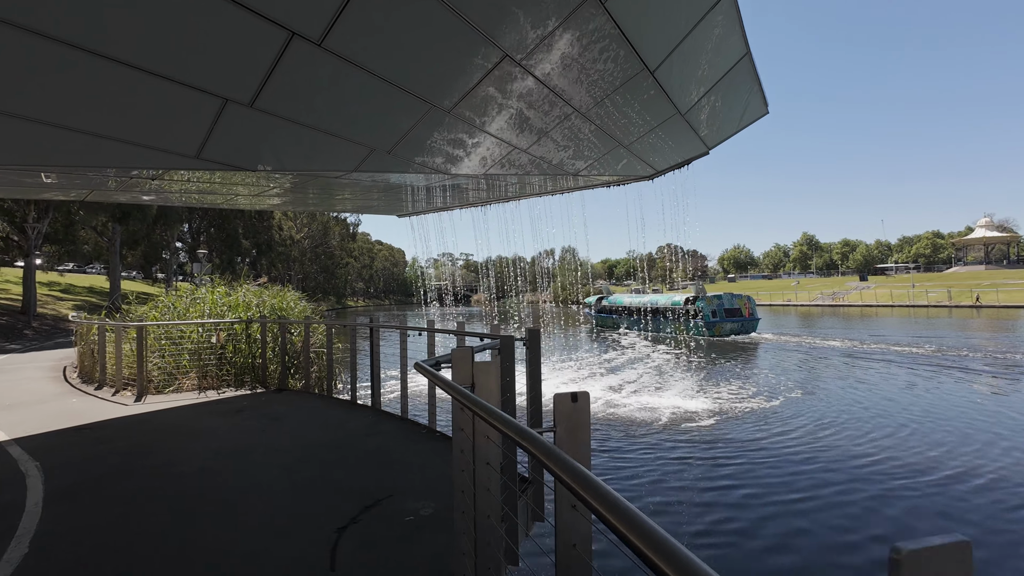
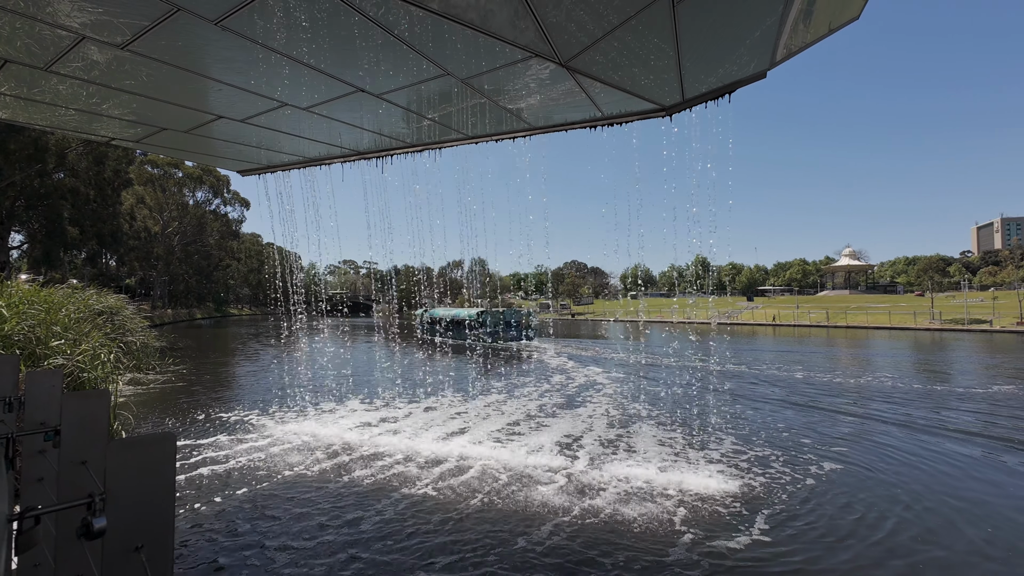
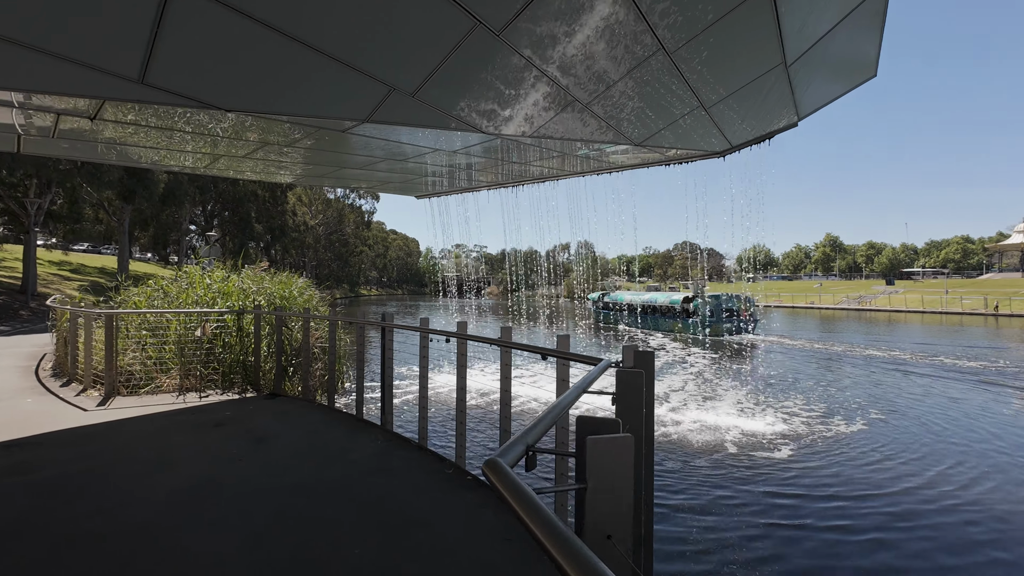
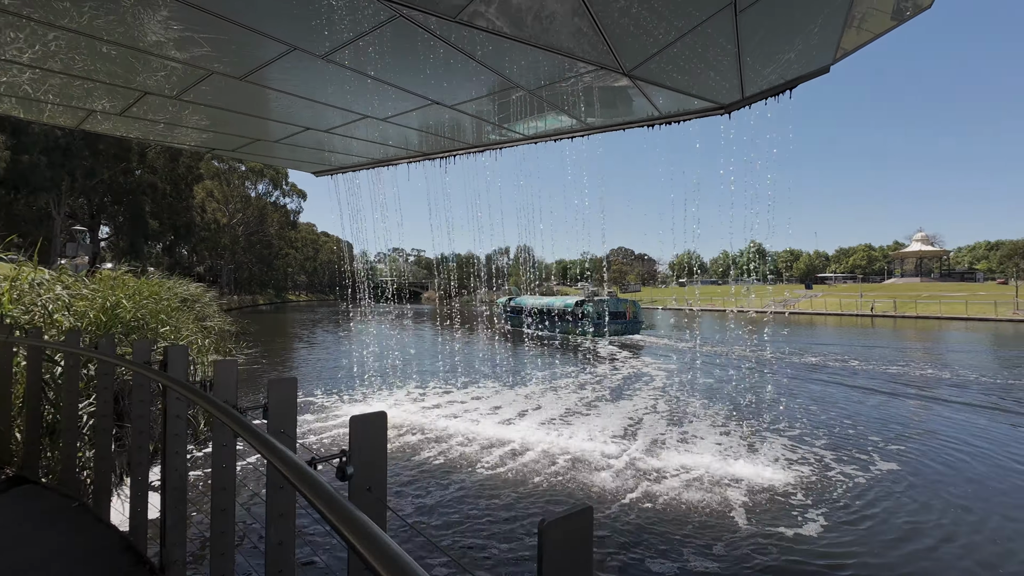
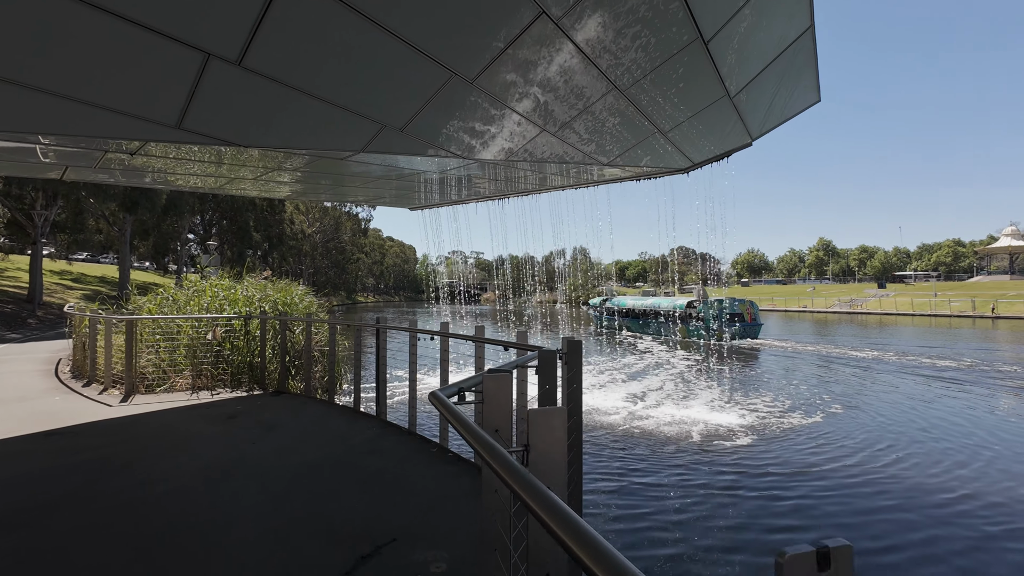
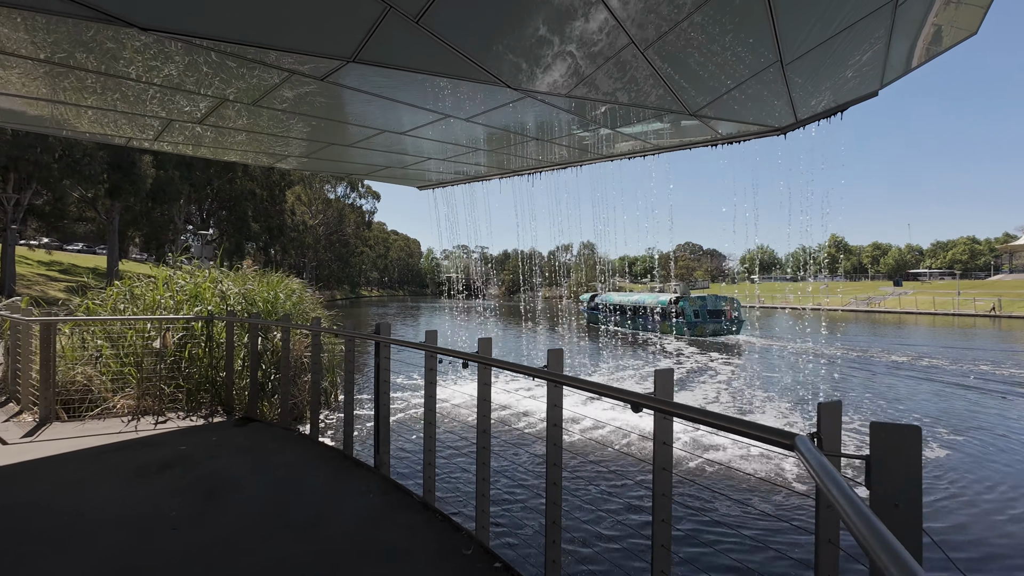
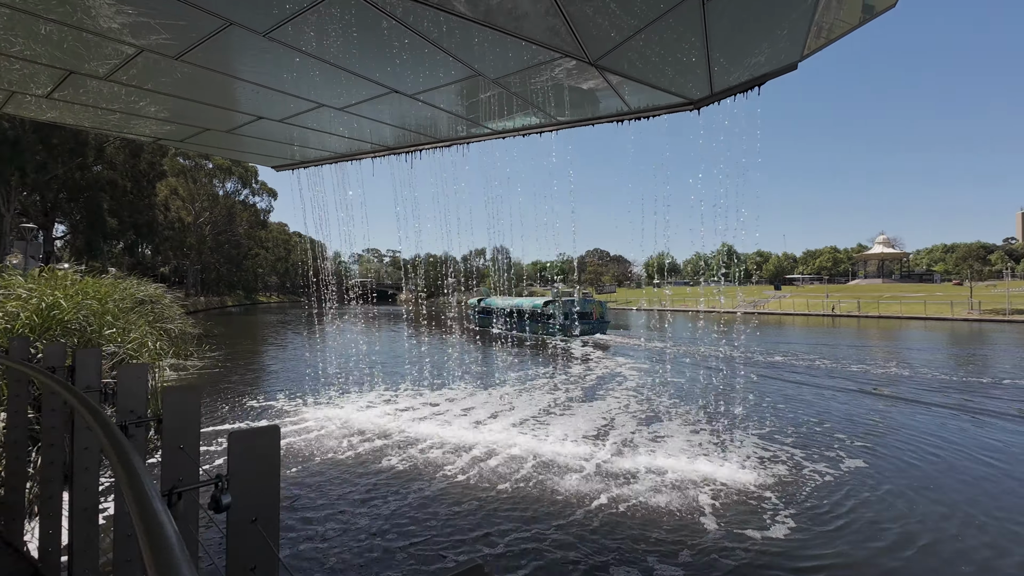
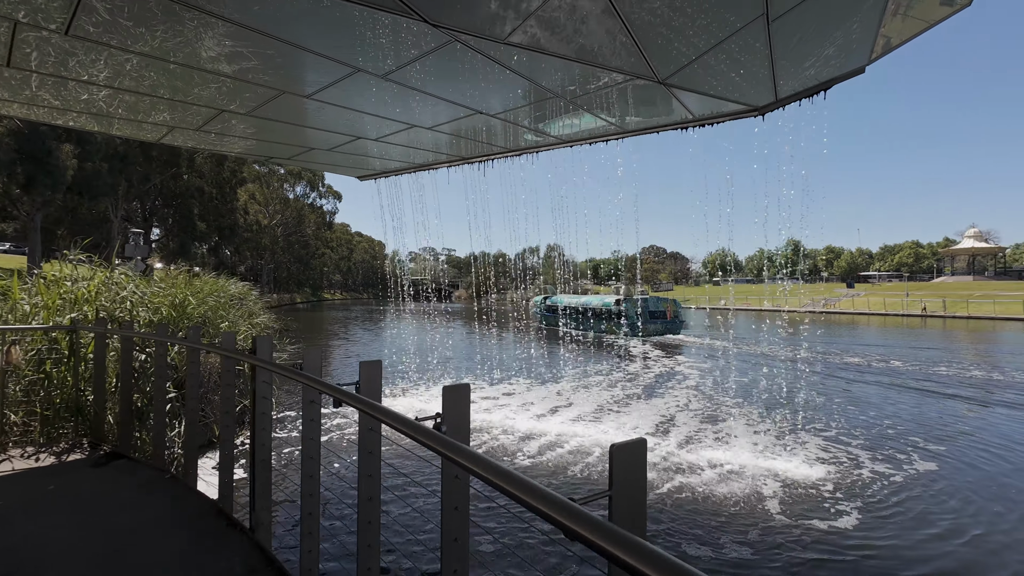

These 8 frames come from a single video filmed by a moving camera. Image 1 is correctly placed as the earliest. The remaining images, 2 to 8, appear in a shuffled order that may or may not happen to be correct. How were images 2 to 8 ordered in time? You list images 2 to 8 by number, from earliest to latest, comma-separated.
5, 3, 6, 8, 4, 7, 2
